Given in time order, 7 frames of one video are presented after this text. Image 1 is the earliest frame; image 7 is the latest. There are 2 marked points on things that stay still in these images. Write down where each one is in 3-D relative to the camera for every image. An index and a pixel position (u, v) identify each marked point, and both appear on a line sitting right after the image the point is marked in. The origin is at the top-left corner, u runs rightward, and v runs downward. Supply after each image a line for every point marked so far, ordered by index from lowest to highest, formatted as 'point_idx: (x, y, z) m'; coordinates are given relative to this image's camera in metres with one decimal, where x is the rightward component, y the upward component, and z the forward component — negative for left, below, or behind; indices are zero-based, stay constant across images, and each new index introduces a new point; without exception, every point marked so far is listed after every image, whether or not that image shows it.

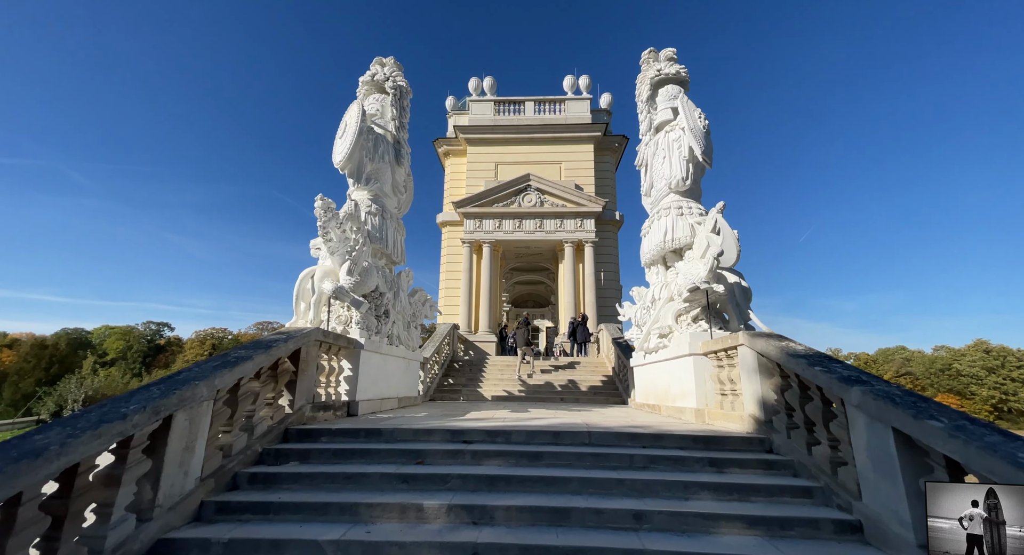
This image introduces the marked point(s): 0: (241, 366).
0: (-2.1, -0.7, +3.7) m
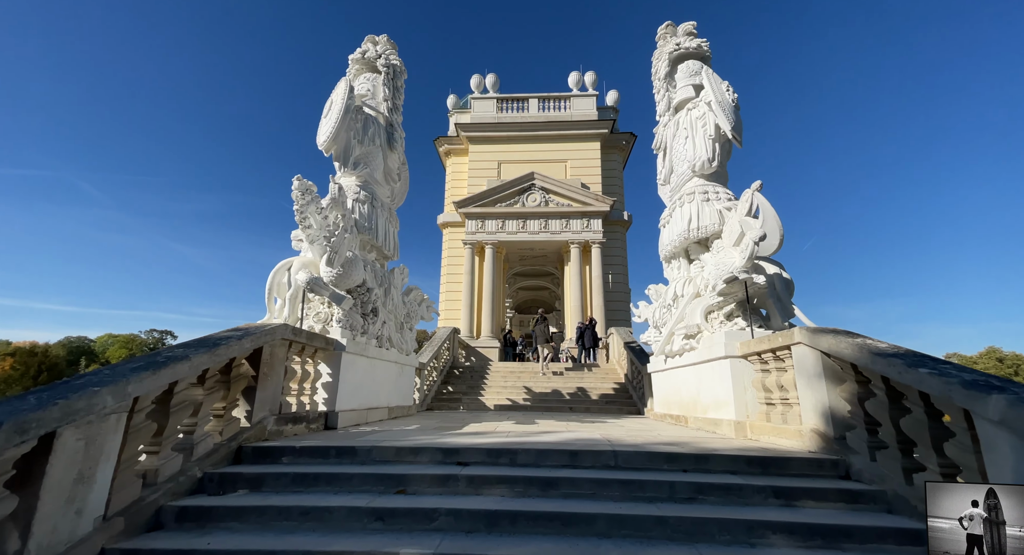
0: (-2.1, -0.6, +2.9) m
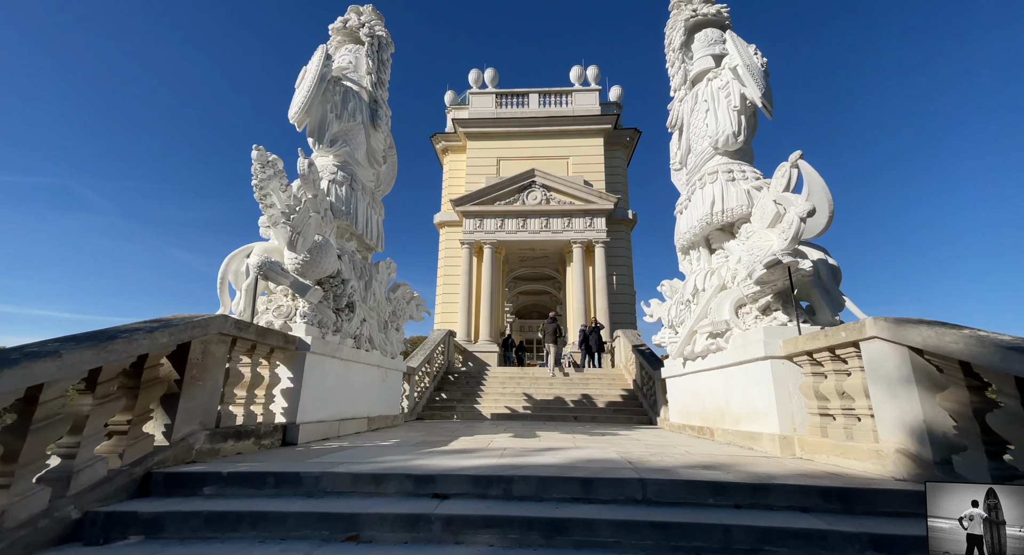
0: (-2.1, -0.4, +2.1) m
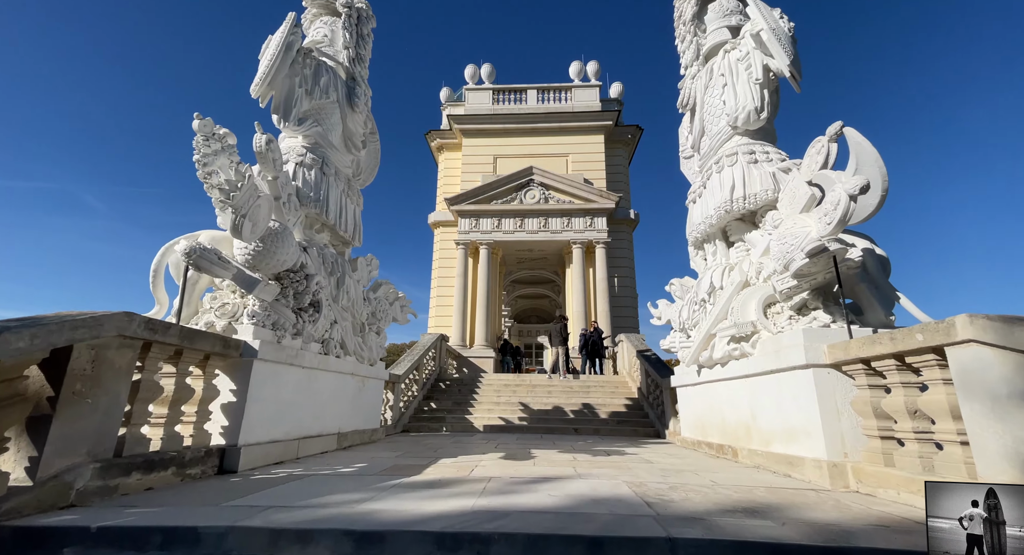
0: (-2.2, -0.3, +1.3) m
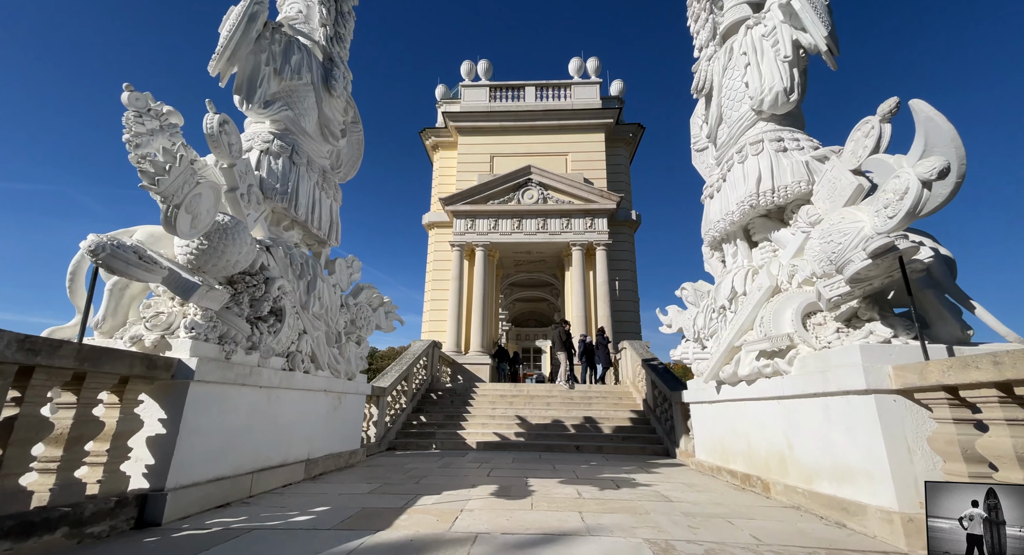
0: (-2.2, -0.3, +0.7) m
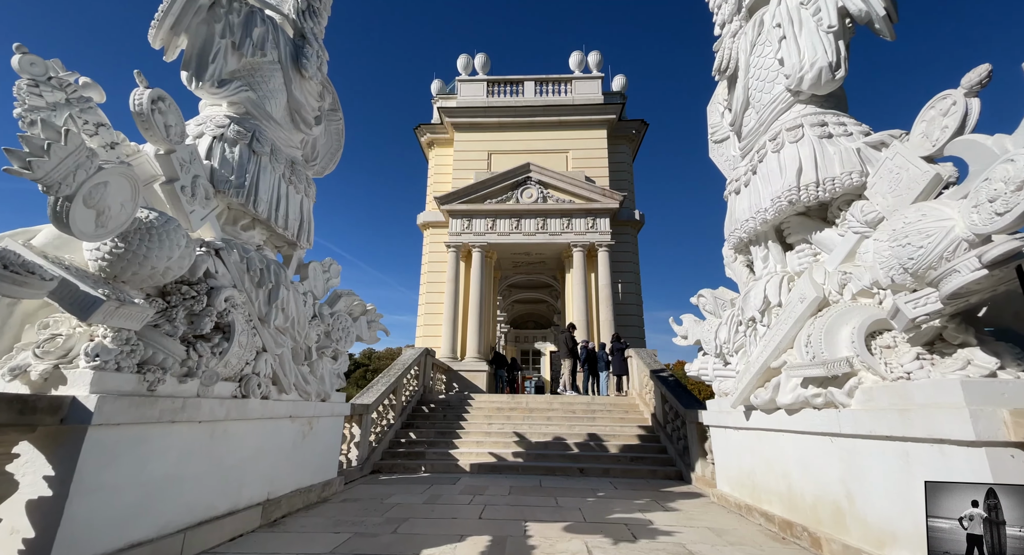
0: (-2.3, -0.4, 0.0) m
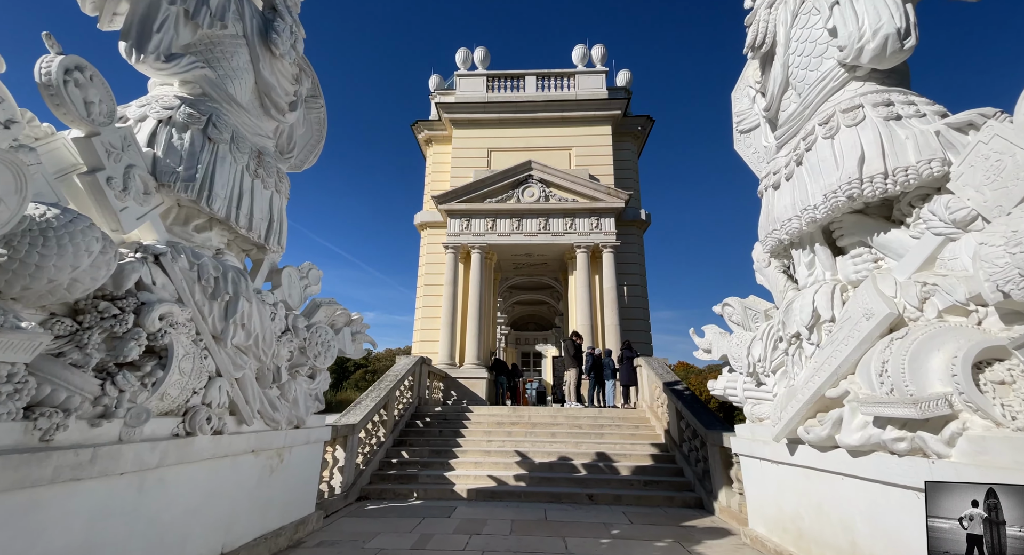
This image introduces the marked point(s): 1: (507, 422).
0: (-2.2, -0.5, -0.6) m
1: (-0.1, -2.5, +8.3) m
